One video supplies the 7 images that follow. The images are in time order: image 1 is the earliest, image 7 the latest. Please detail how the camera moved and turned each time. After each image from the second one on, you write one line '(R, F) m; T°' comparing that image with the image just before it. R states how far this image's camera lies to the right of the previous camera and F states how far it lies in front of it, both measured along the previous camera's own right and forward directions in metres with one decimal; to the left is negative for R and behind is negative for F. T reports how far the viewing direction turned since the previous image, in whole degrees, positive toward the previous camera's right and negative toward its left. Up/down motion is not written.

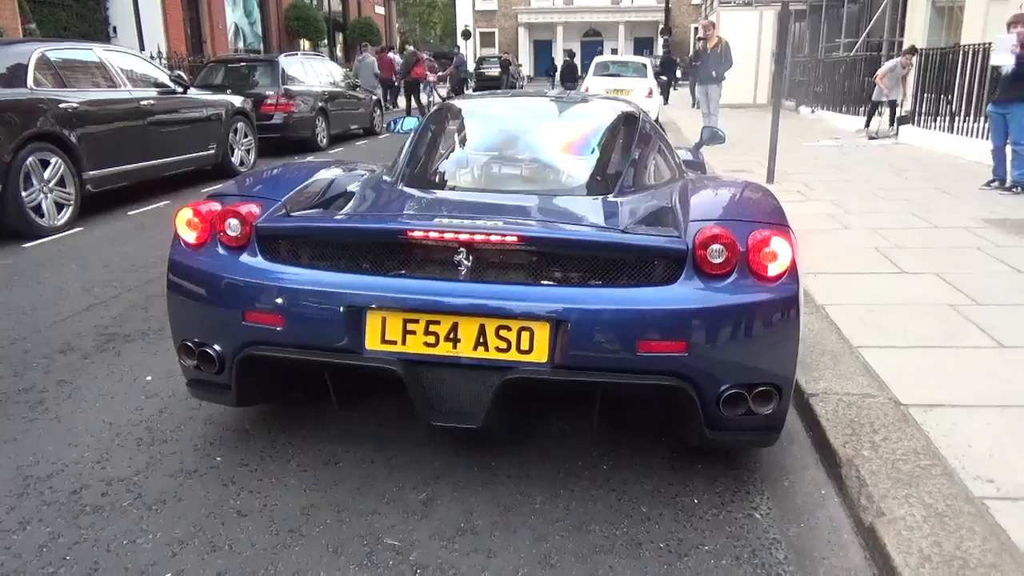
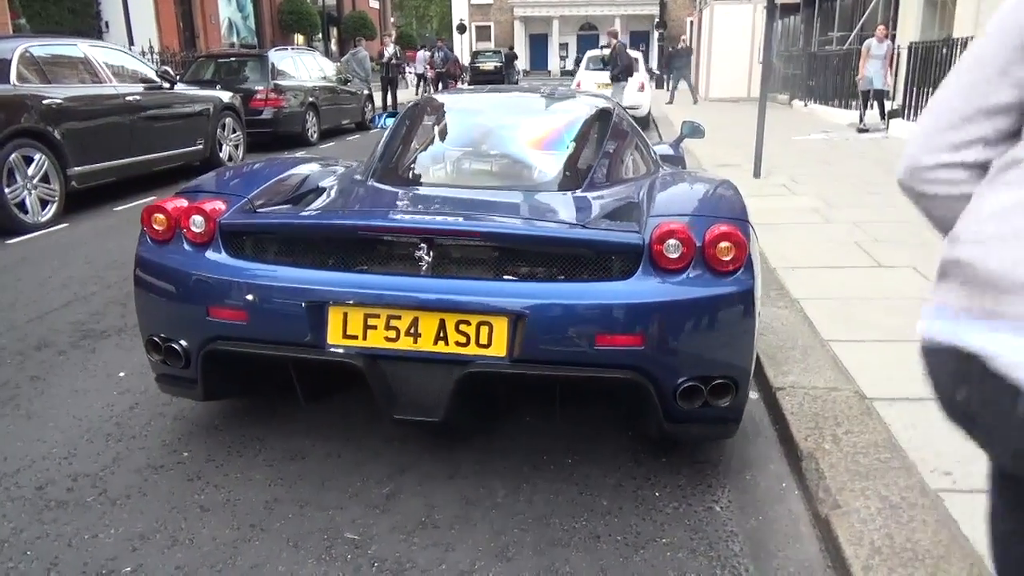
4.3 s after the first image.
(+0.1, 0.0) m; 0°
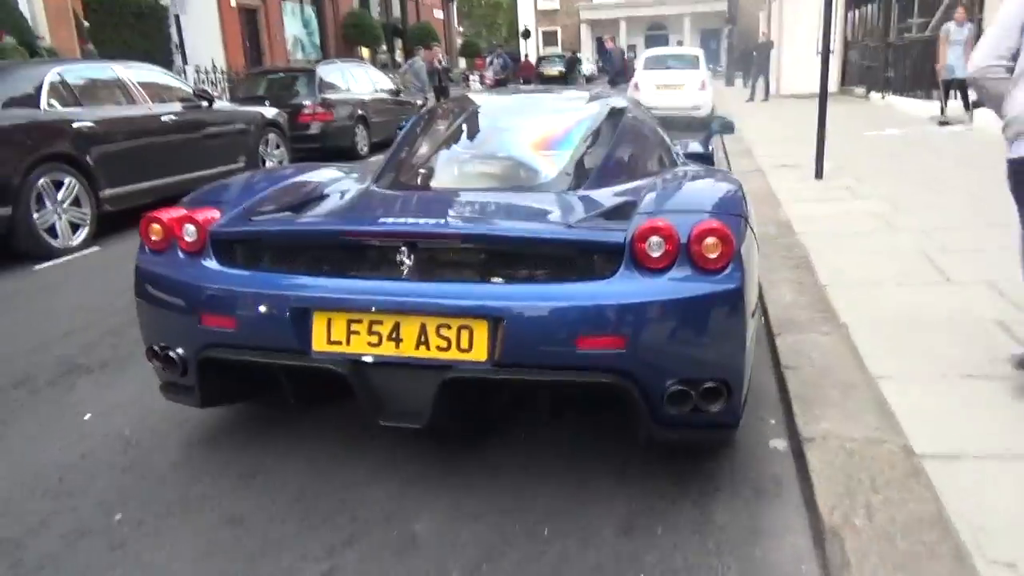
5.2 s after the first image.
(+0.3, +0.4) m; -5°
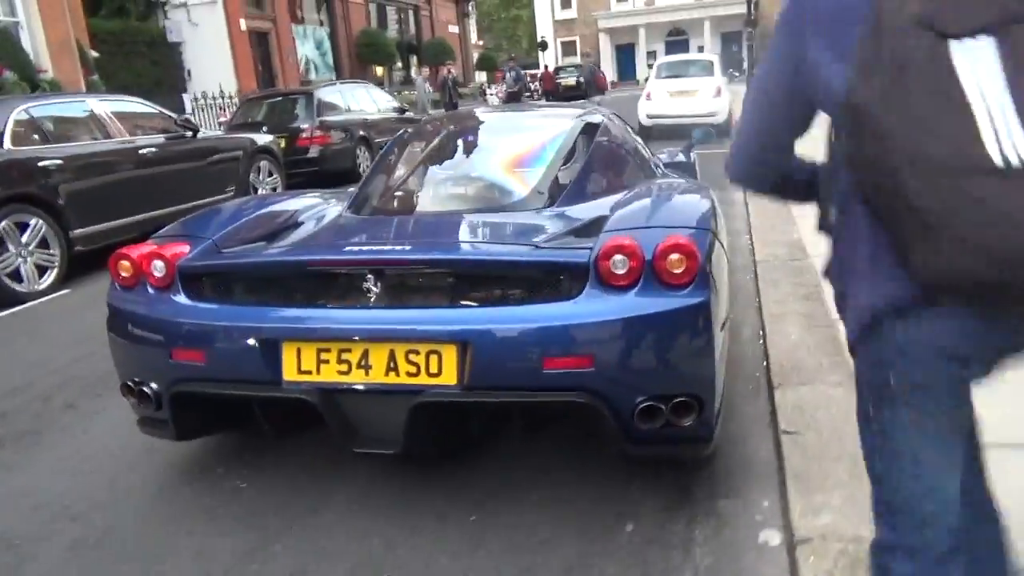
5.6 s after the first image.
(+0.3, +0.5) m; -2°
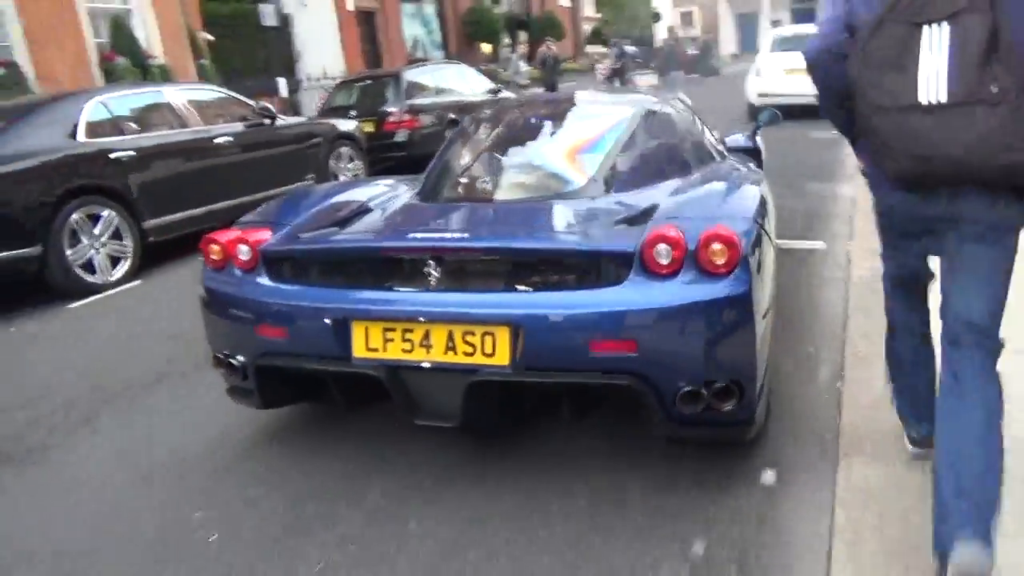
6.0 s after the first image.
(+0.3, +0.4) m; -8°
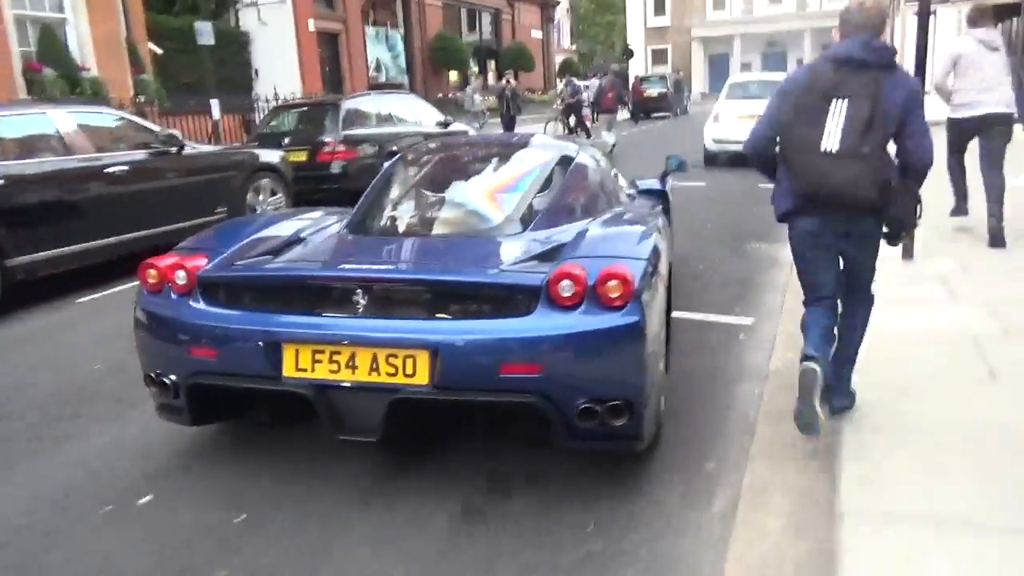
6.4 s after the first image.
(+0.4, +0.6) m; +2°
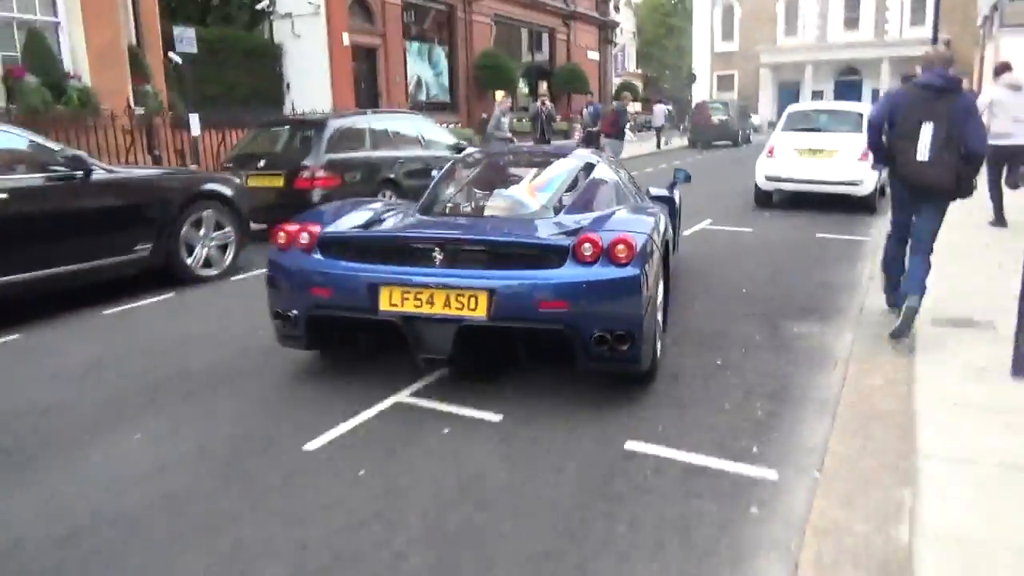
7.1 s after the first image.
(+0.6, +1.5) m; -4°
